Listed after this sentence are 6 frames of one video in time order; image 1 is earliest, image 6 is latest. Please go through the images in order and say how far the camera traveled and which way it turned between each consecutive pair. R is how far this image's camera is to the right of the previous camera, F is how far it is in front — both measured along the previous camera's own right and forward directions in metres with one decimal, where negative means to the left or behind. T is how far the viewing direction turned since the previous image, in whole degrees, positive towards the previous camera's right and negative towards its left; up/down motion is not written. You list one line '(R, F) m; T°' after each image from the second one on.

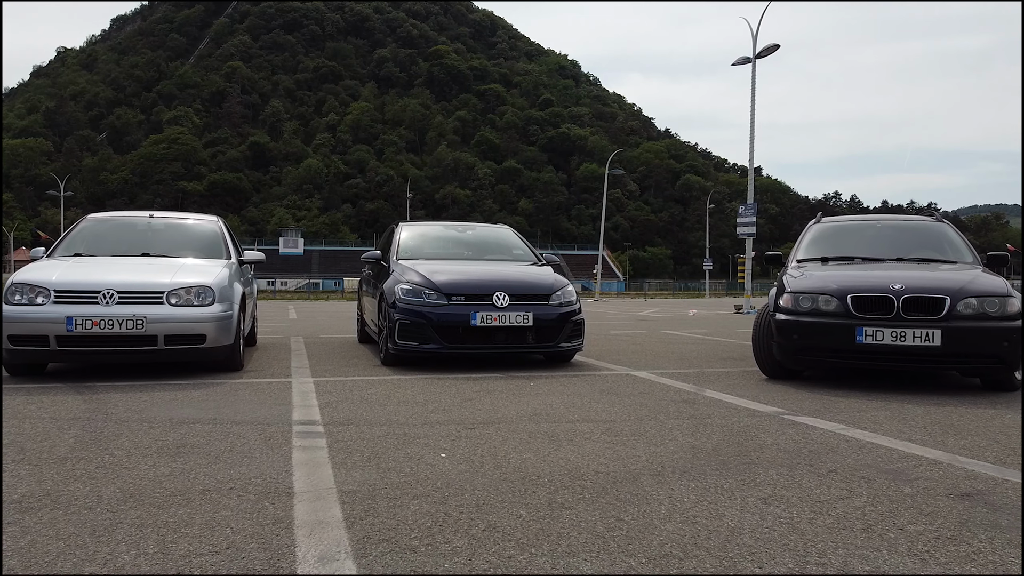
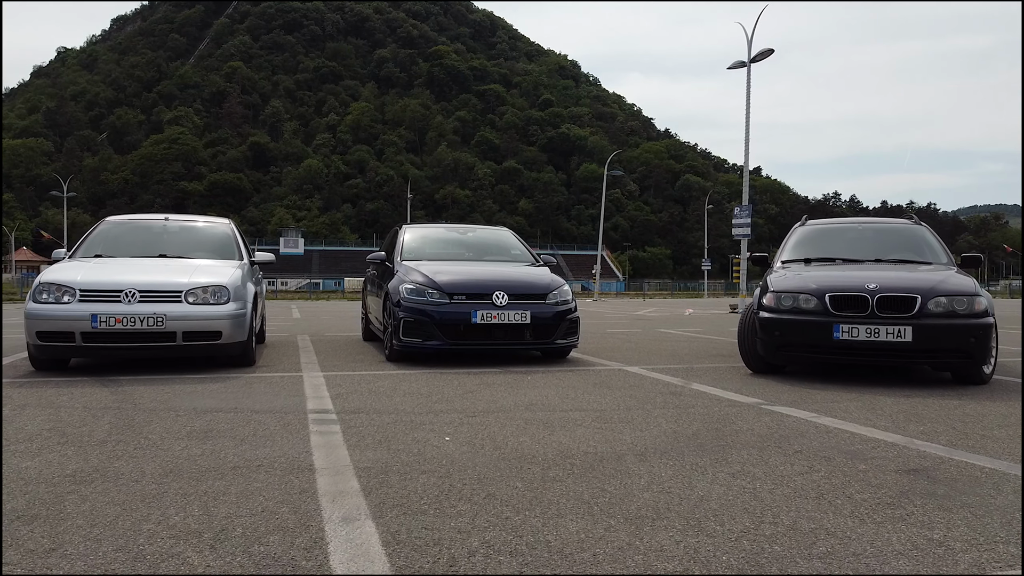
(0.0, -0.4) m; 0°
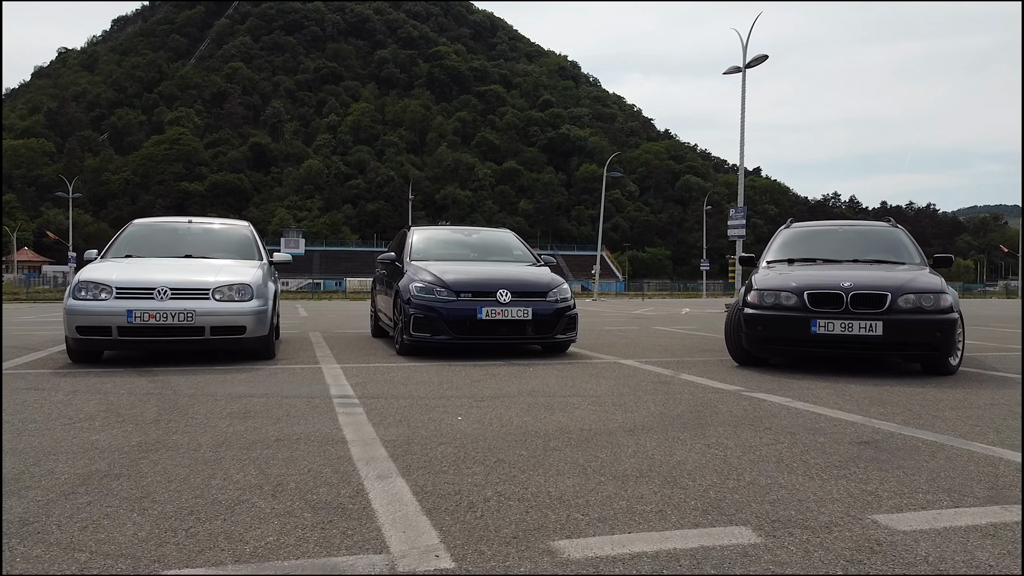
(0.0, -0.5) m; 0°
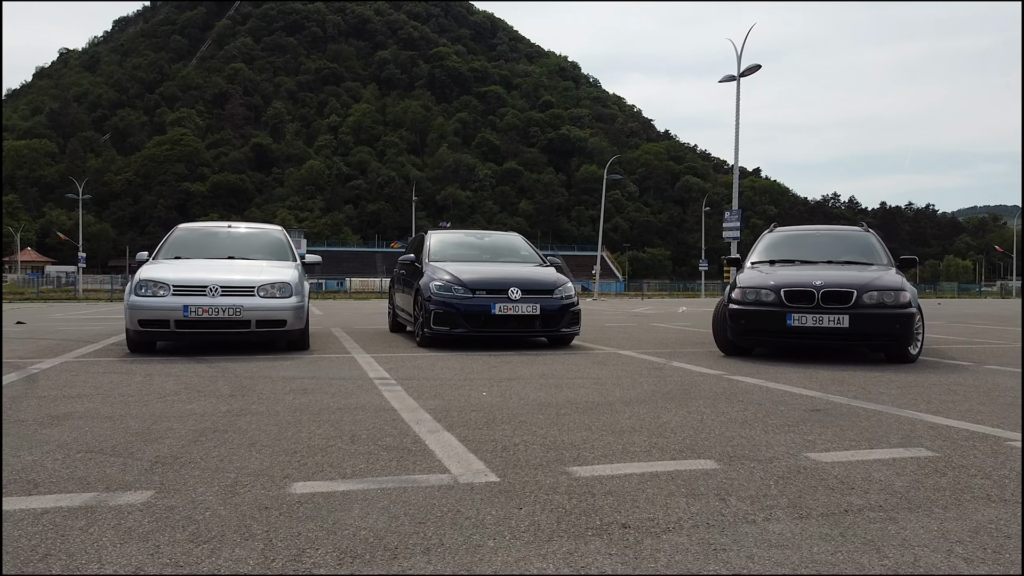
(-0.2, -0.9) m; 0°
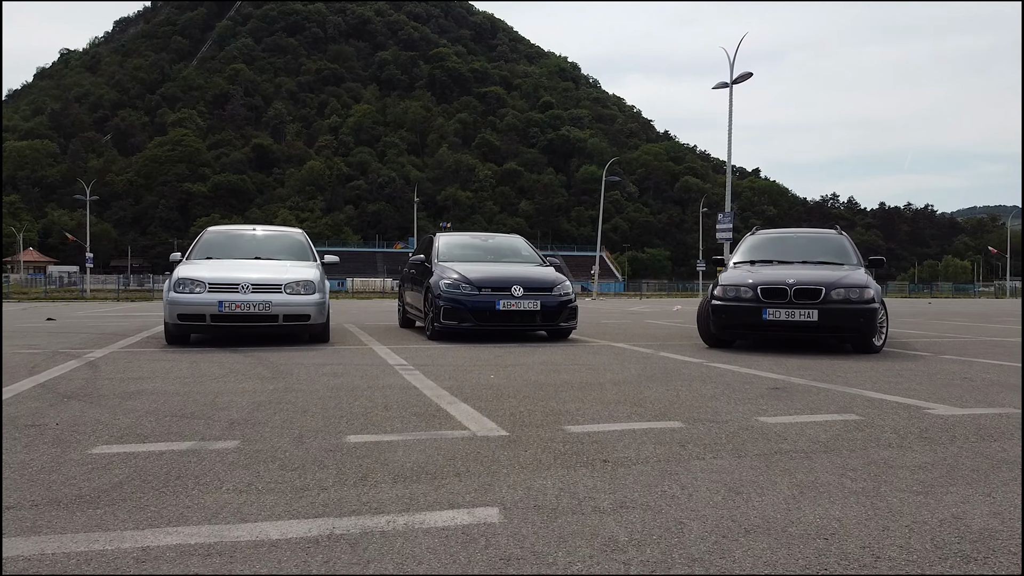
(-0.1, -0.8) m; 0°
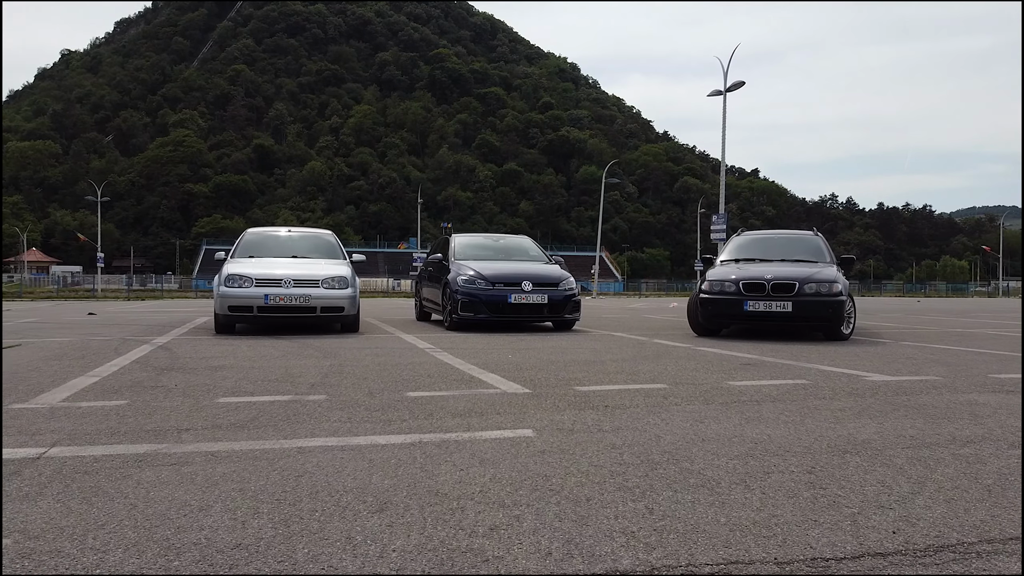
(-0.2, -1.1) m; 0°
